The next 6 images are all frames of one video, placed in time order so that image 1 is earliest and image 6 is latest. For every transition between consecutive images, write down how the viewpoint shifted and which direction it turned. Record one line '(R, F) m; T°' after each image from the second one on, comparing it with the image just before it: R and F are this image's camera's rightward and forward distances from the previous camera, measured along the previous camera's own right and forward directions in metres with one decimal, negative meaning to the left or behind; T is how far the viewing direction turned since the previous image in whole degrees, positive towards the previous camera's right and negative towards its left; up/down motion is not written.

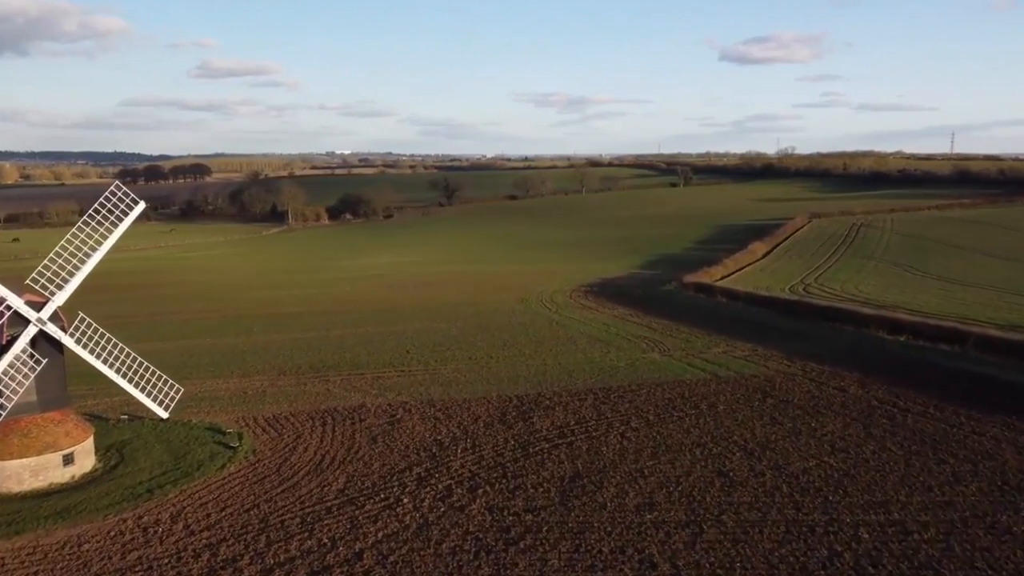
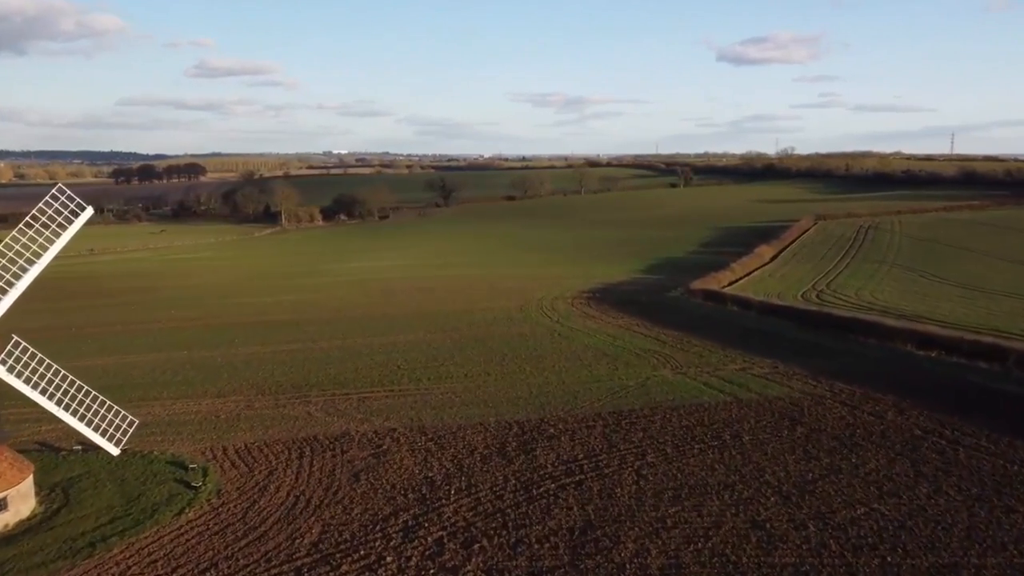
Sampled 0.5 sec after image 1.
(-0.1, +1.6) m; 0°
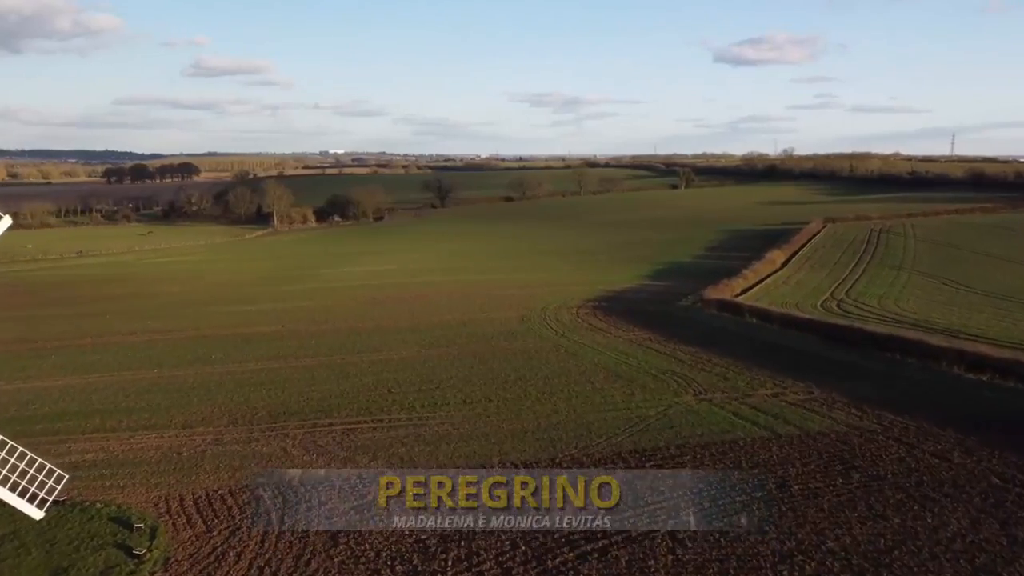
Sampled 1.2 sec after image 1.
(-0.2, +2.0) m; 0°
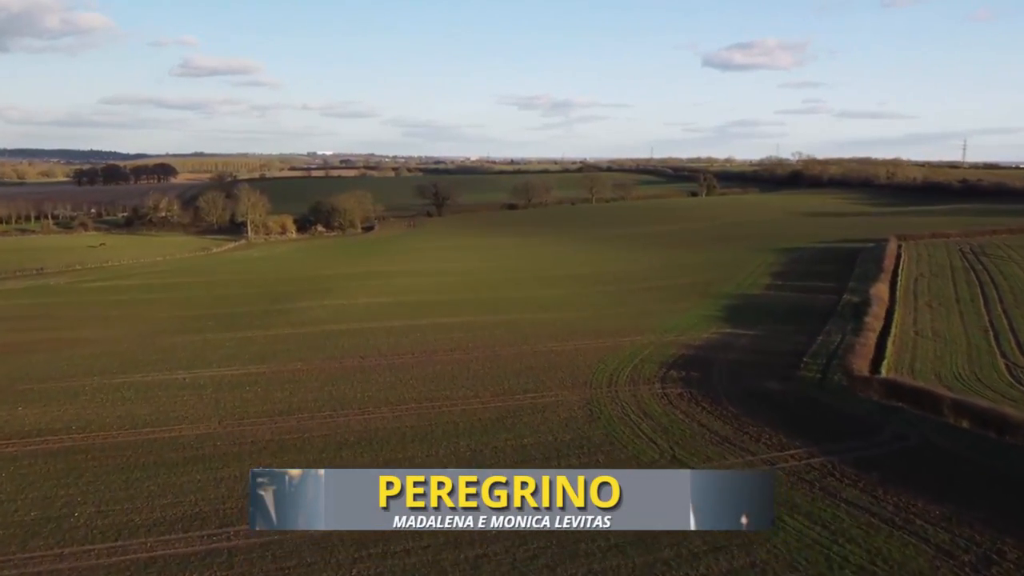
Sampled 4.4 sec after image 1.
(-1.9, +9.8) m; +1°
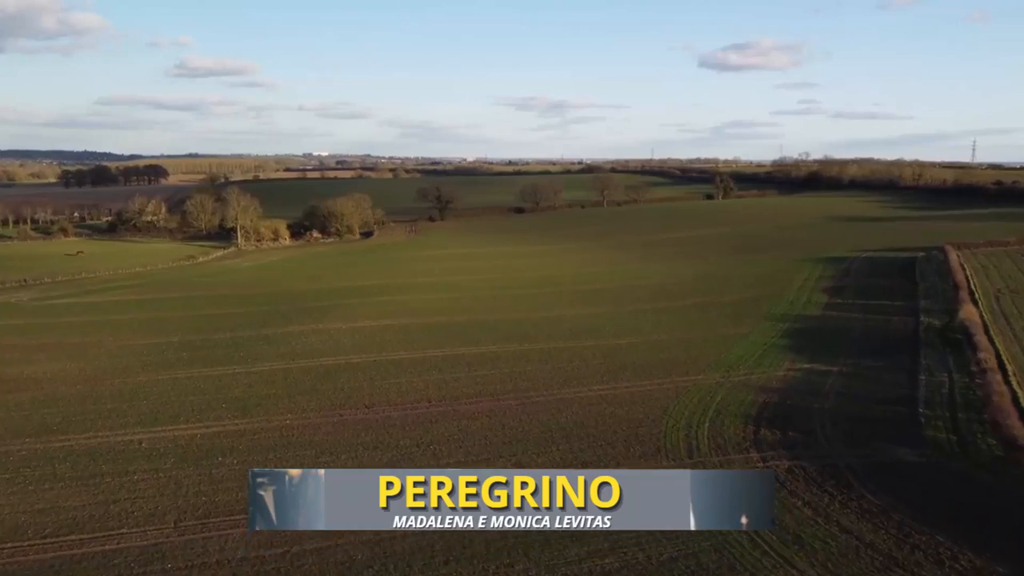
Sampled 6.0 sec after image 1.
(-1.2, +4.9) m; 0°
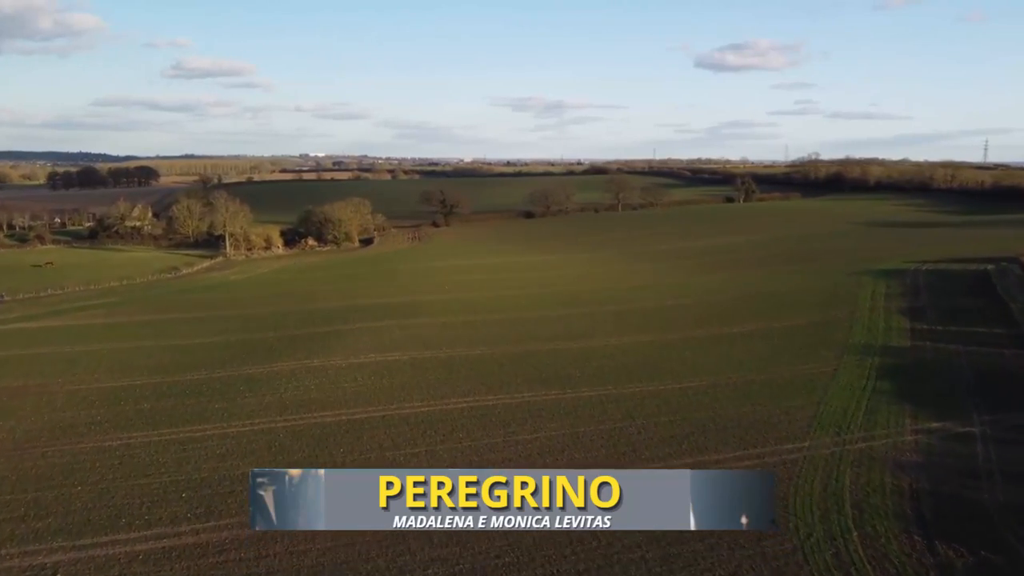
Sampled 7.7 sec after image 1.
(-1.3, +5.3) m; 0°
